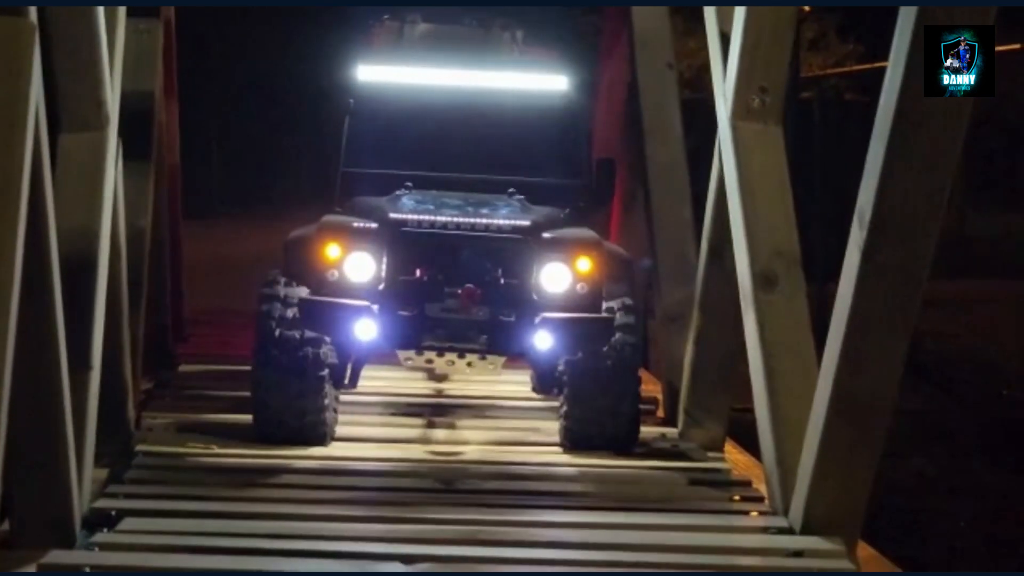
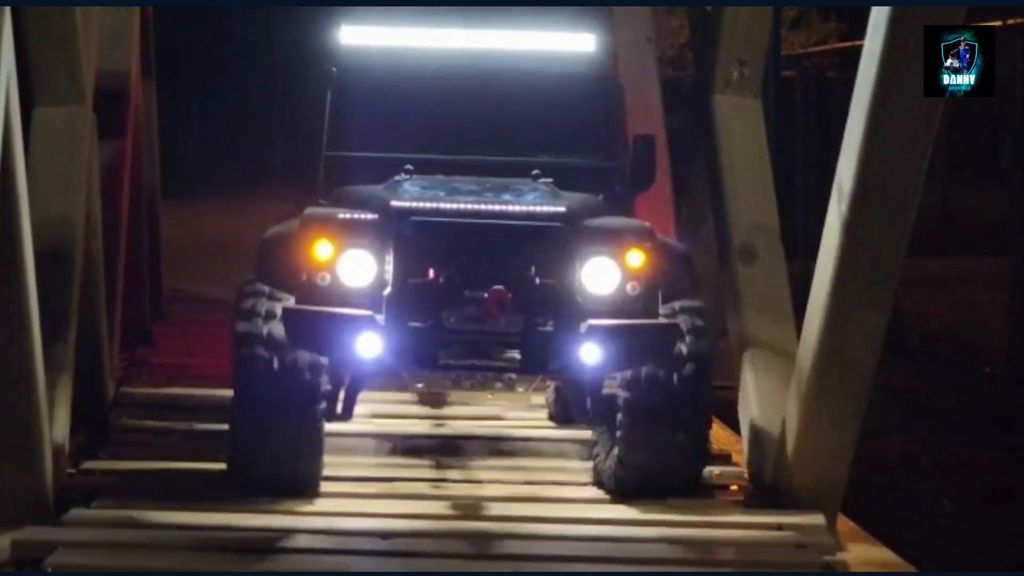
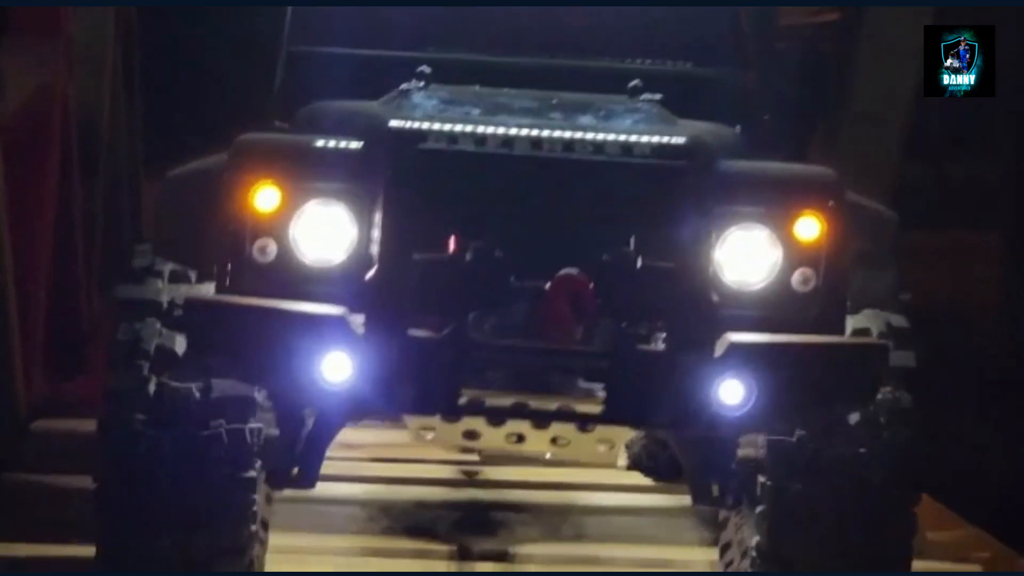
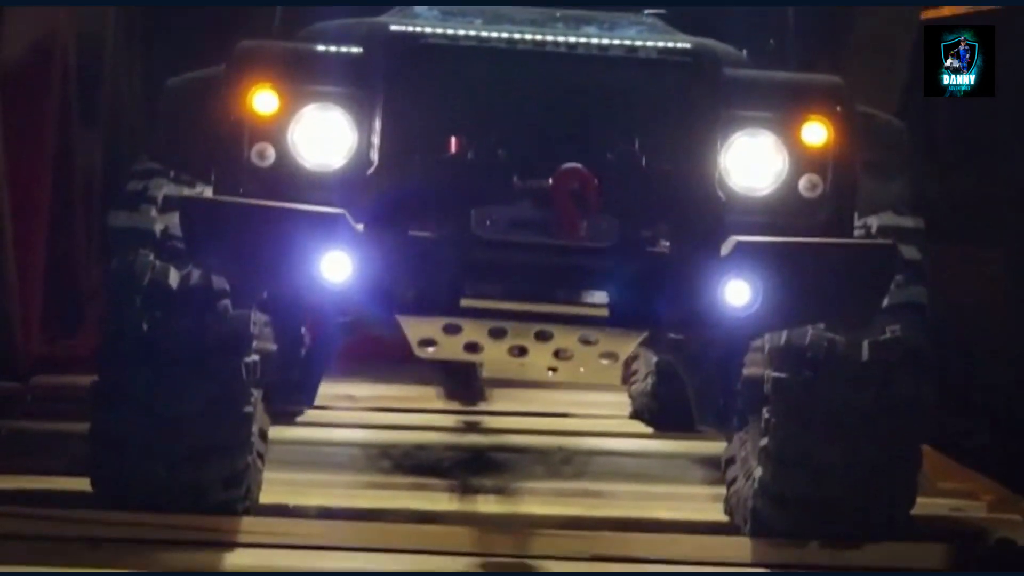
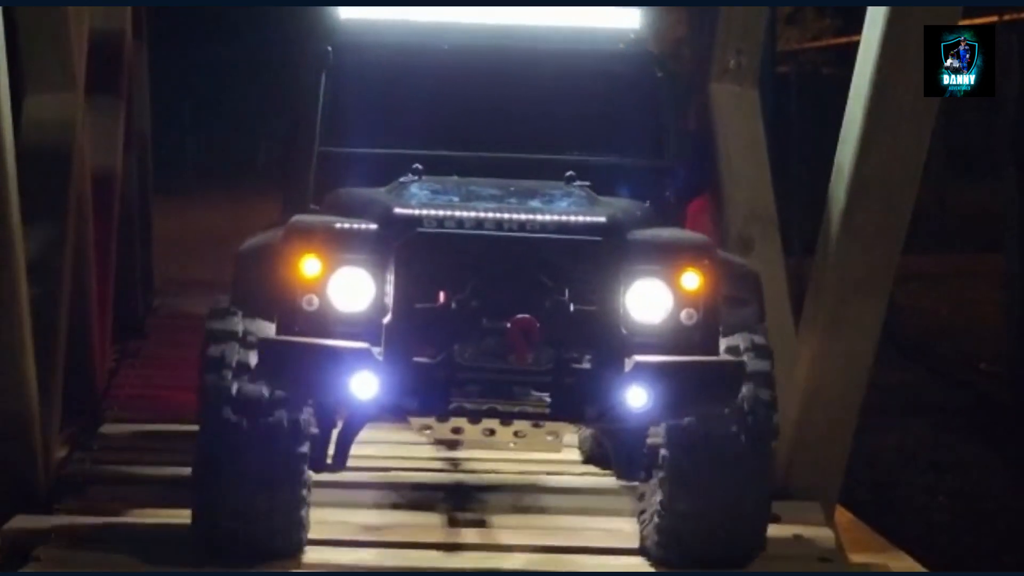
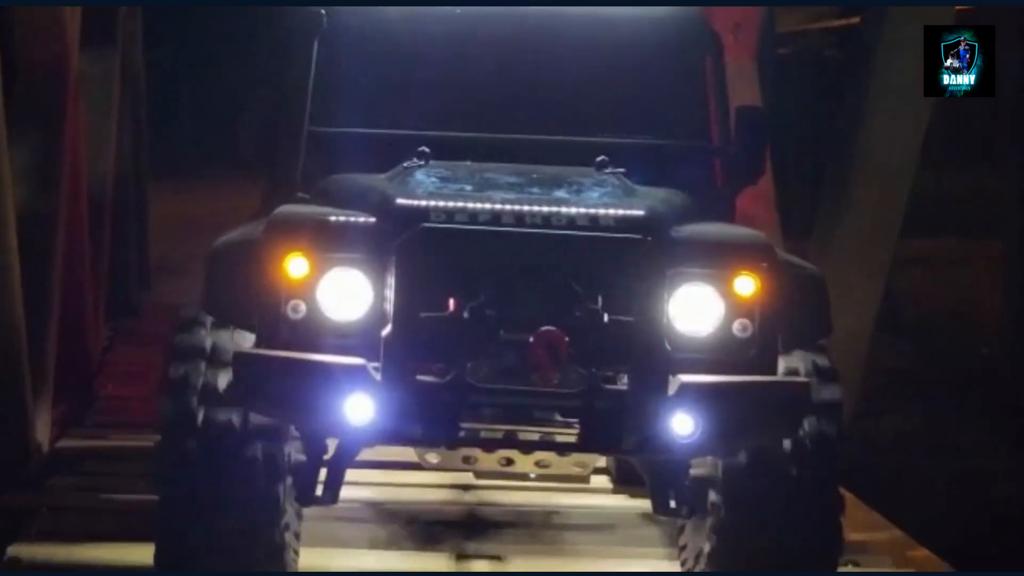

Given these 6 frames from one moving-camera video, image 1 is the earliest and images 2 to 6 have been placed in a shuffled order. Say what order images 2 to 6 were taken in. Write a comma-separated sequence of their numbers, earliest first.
2, 5, 6, 3, 4
